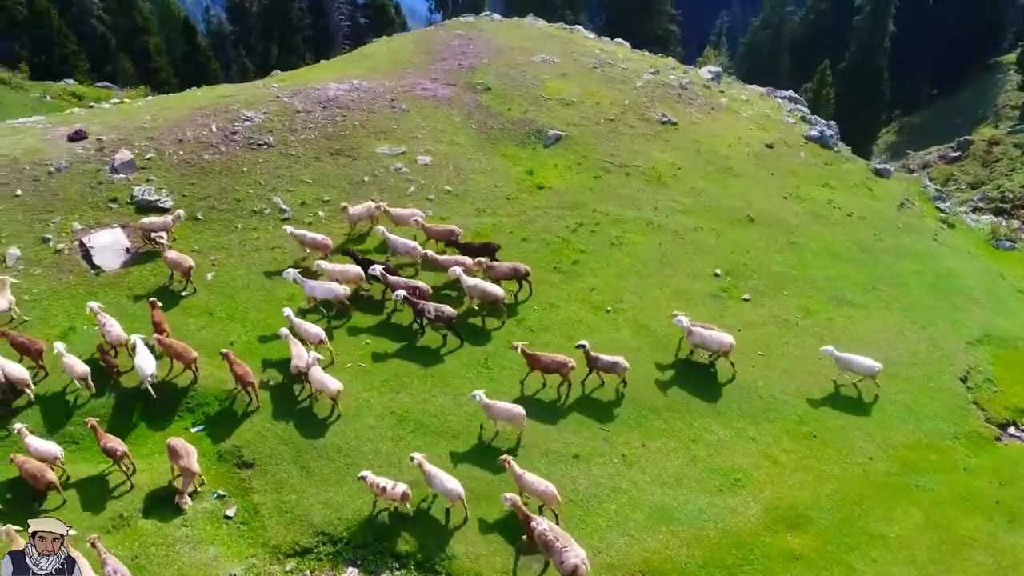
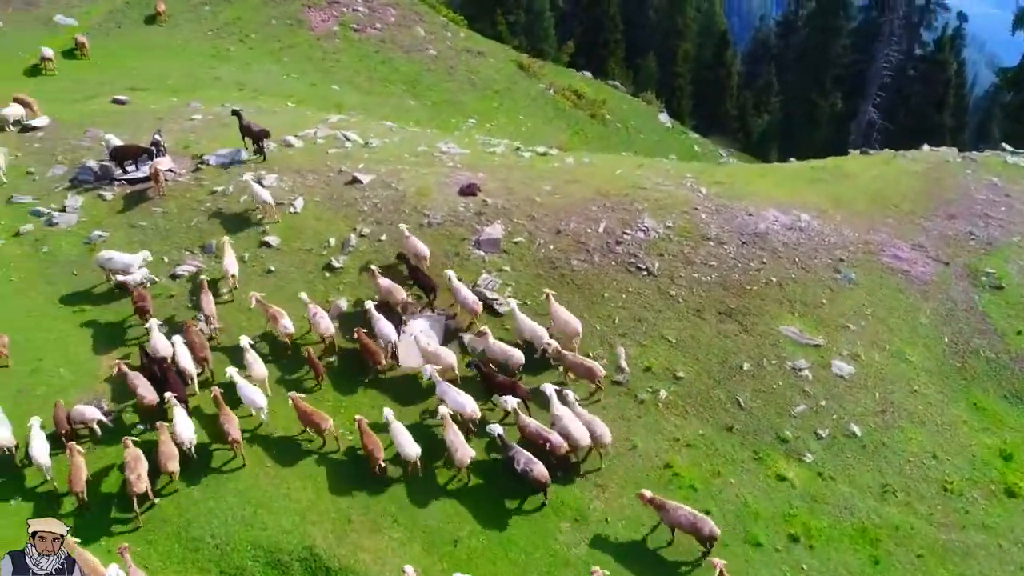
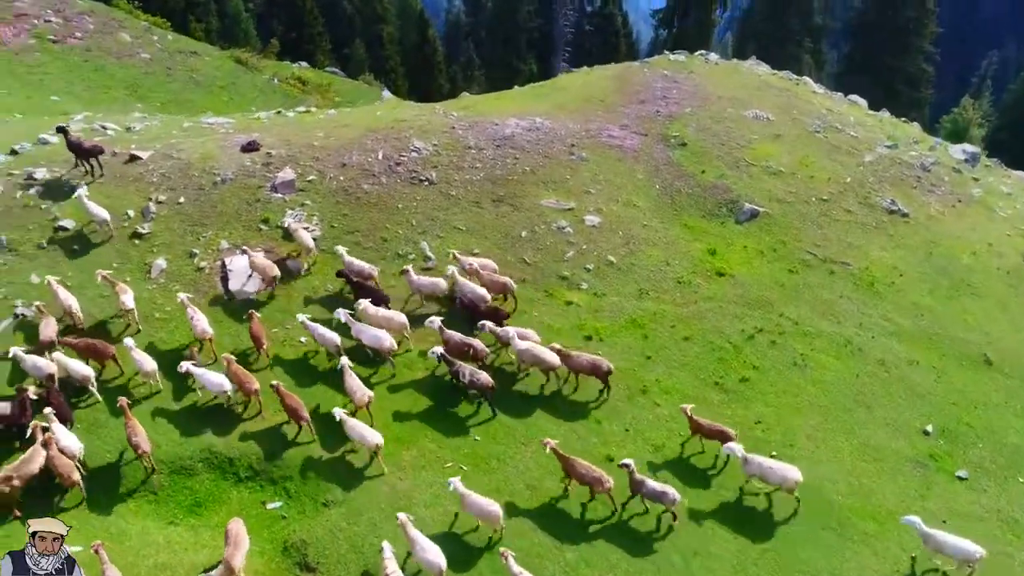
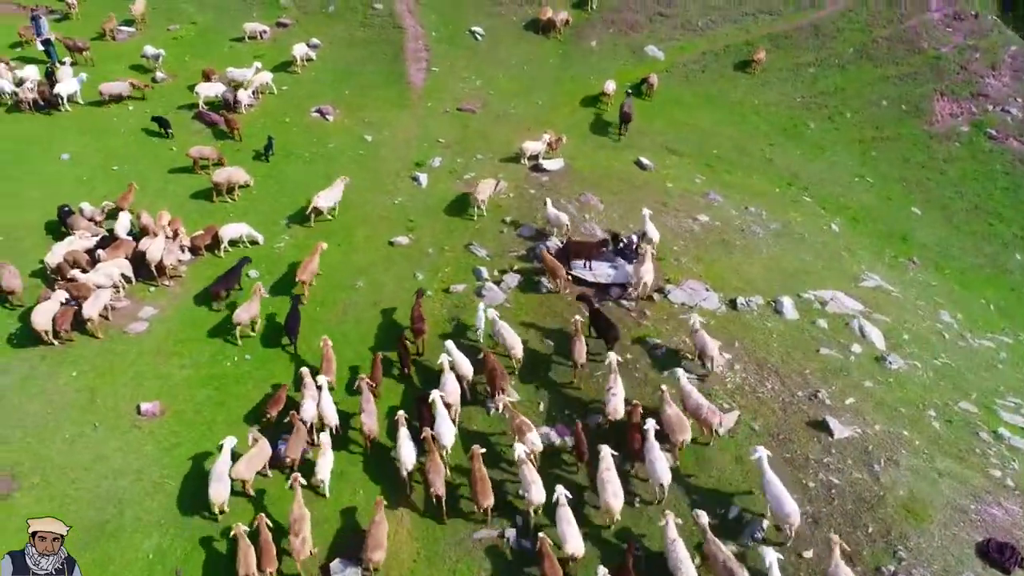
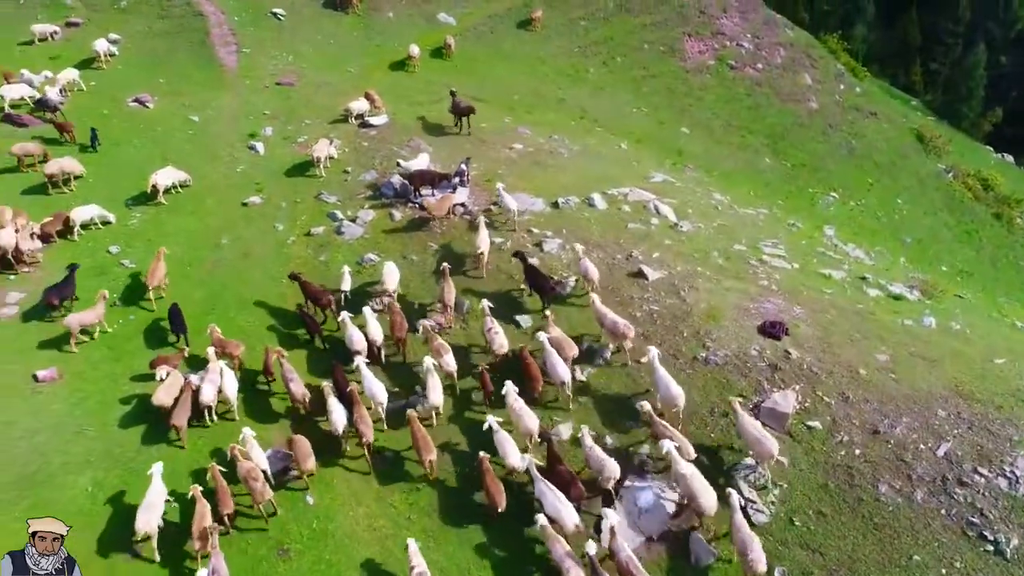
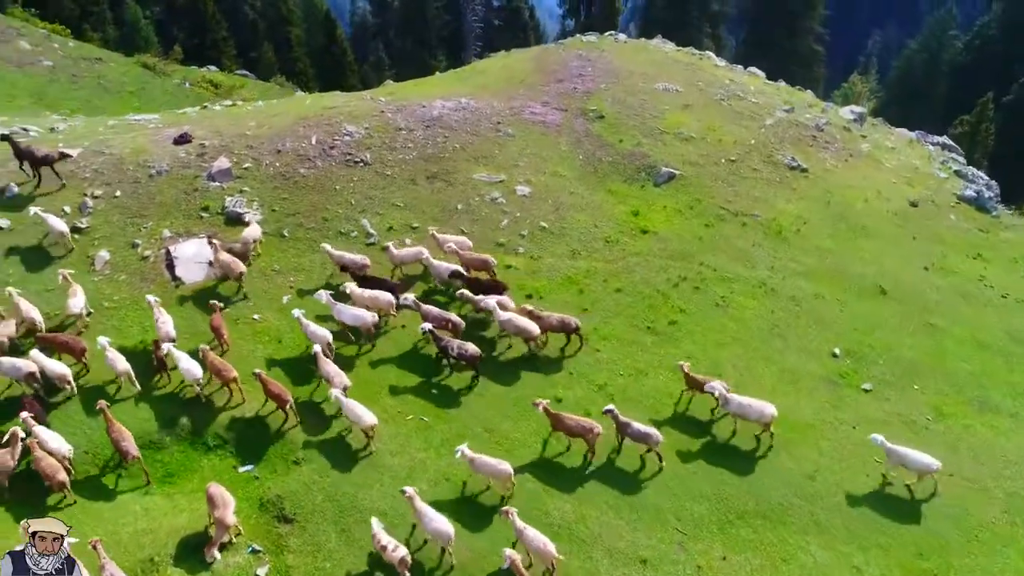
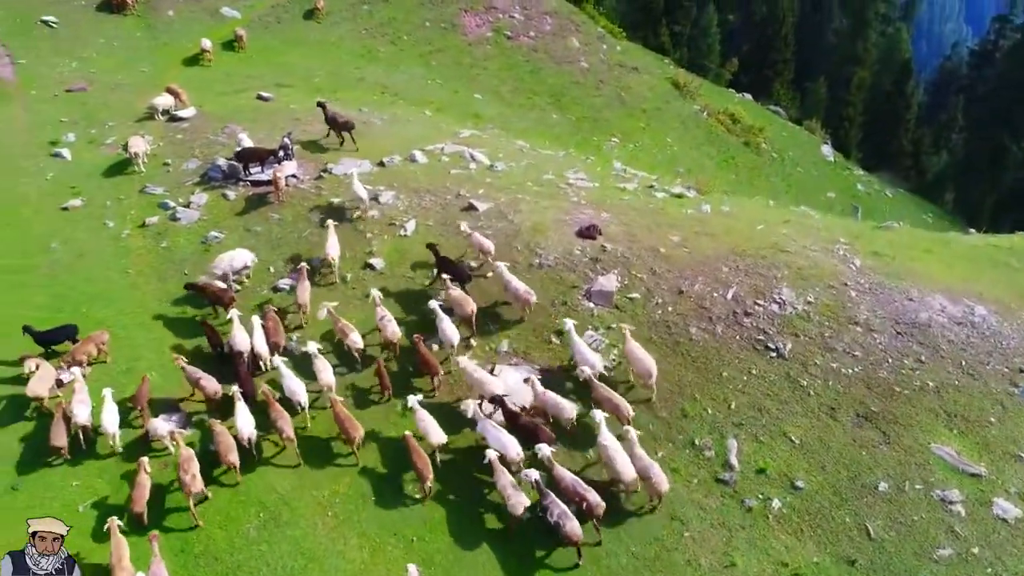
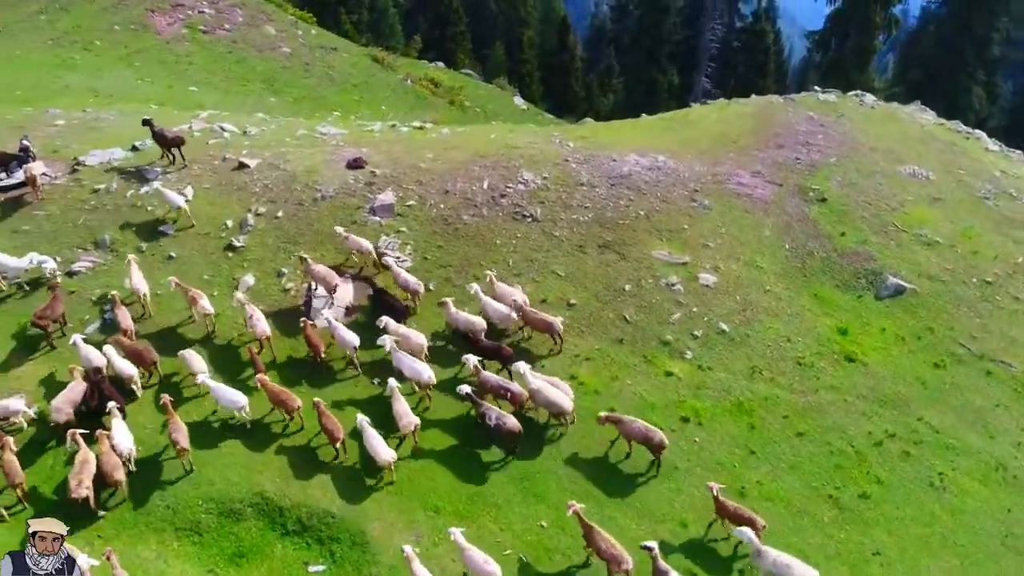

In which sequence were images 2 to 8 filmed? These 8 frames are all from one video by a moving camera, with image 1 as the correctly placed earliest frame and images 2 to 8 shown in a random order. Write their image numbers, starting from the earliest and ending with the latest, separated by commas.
6, 3, 8, 2, 7, 5, 4
